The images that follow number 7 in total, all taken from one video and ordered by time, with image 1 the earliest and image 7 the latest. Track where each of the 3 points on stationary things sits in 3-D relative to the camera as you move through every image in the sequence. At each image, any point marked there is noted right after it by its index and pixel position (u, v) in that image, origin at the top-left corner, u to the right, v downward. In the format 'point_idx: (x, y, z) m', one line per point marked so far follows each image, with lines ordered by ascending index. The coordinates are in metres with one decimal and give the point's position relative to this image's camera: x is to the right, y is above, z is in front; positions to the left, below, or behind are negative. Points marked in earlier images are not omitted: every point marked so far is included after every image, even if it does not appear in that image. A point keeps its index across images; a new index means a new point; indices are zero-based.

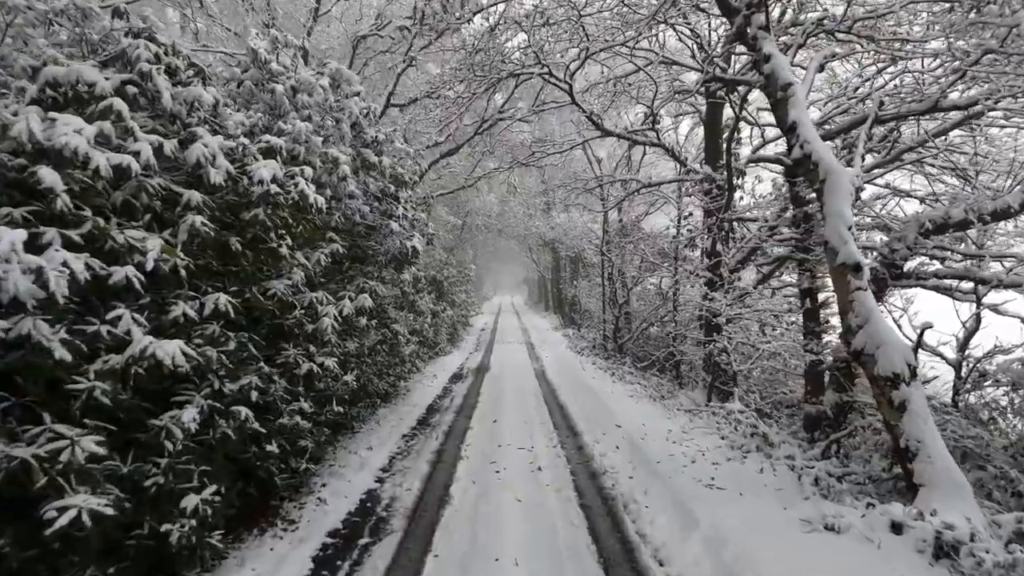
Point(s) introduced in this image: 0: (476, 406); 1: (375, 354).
0: (-0.7, -2.4, +9.5) m
1: (-2.4, -1.1, +8.1) m
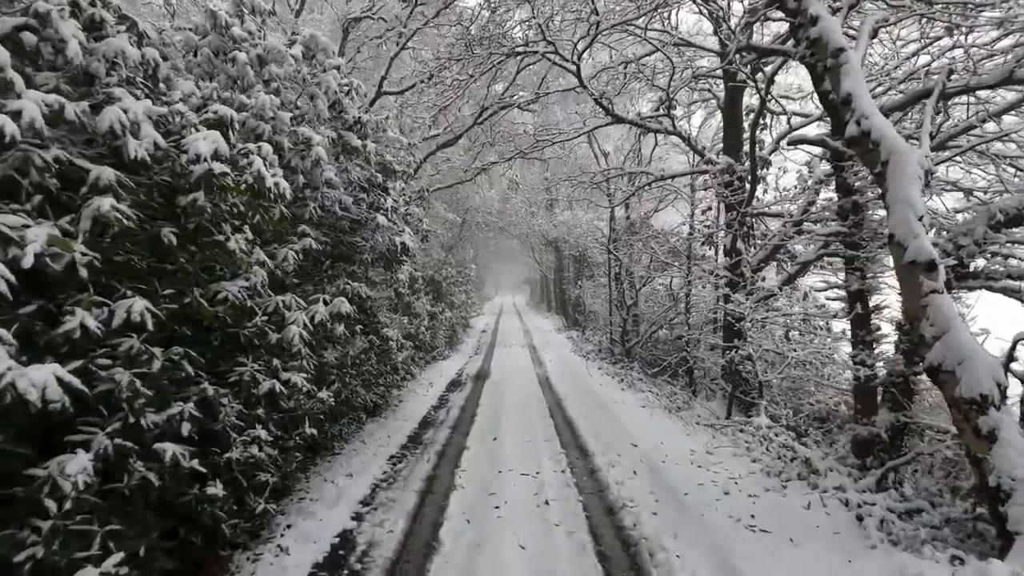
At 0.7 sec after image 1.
0: (-0.7, -2.4, +8.6) m
1: (-2.3, -1.2, +7.3) m
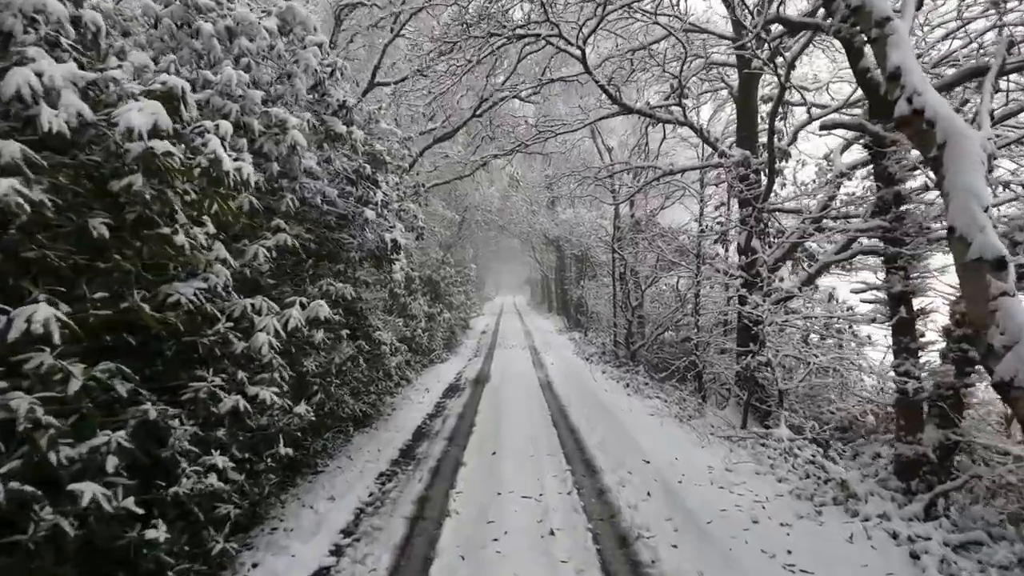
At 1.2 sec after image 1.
0: (-0.7, -2.4, +8.0) m
1: (-2.3, -1.2, +6.7) m
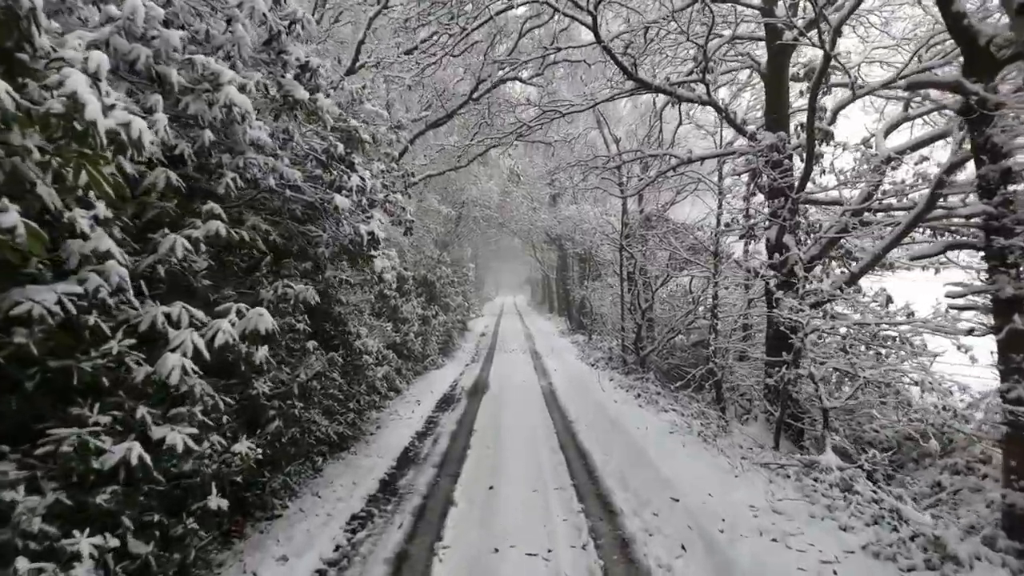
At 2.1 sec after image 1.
0: (-0.7, -2.4, +7.0) m
1: (-2.3, -1.2, +5.6) m
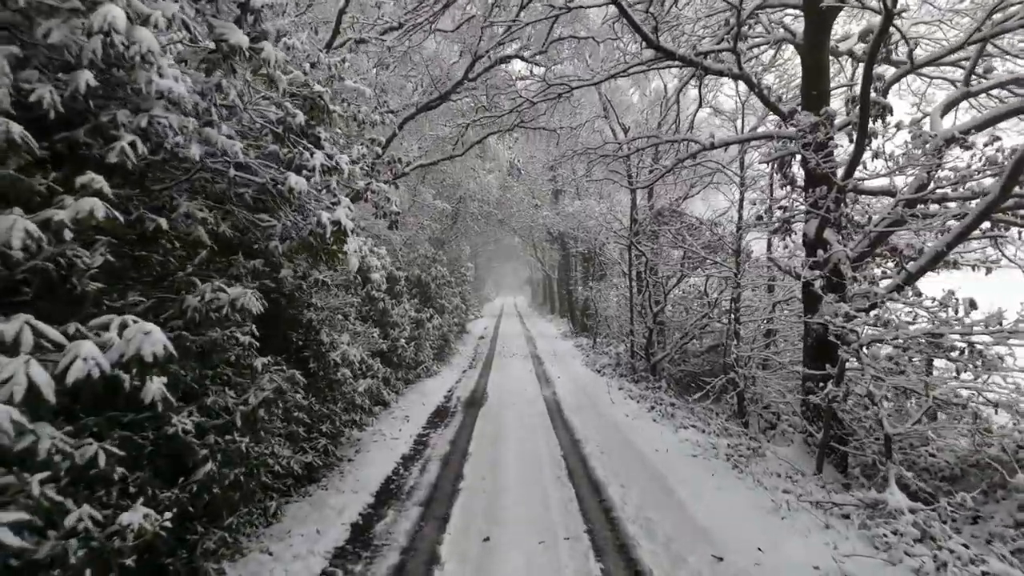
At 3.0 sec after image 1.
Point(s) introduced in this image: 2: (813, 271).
0: (-0.7, -2.5, +5.9) m
1: (-2.3, -1.2, +4.6) m
2: (+4.5, +0.2, +7.2) m
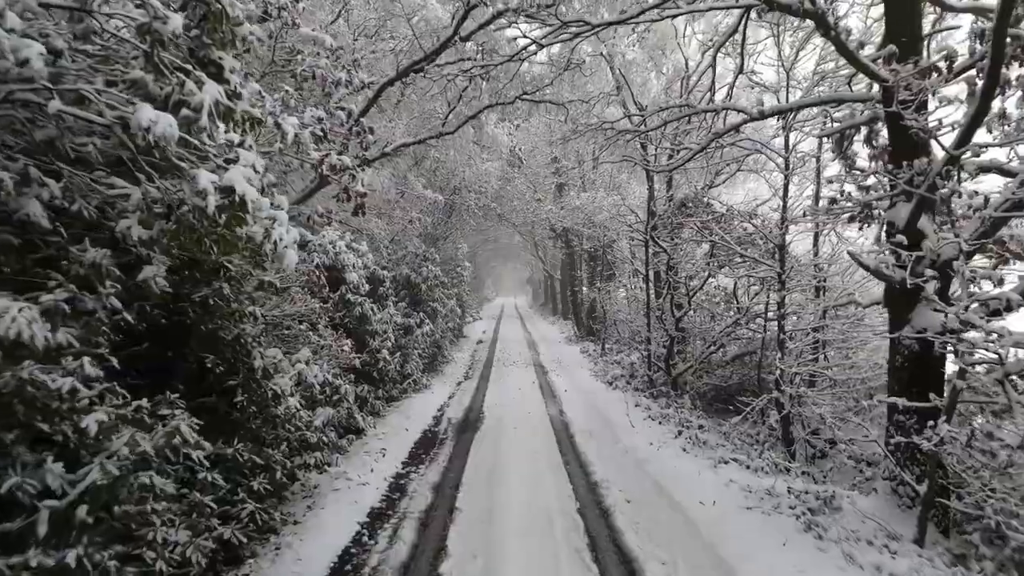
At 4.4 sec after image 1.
0: (-0.6, -2.5, +4.3) m
1: (-2.3, -1.3, +3.0) m
2: (+4.6, +0.2, +5.5) m
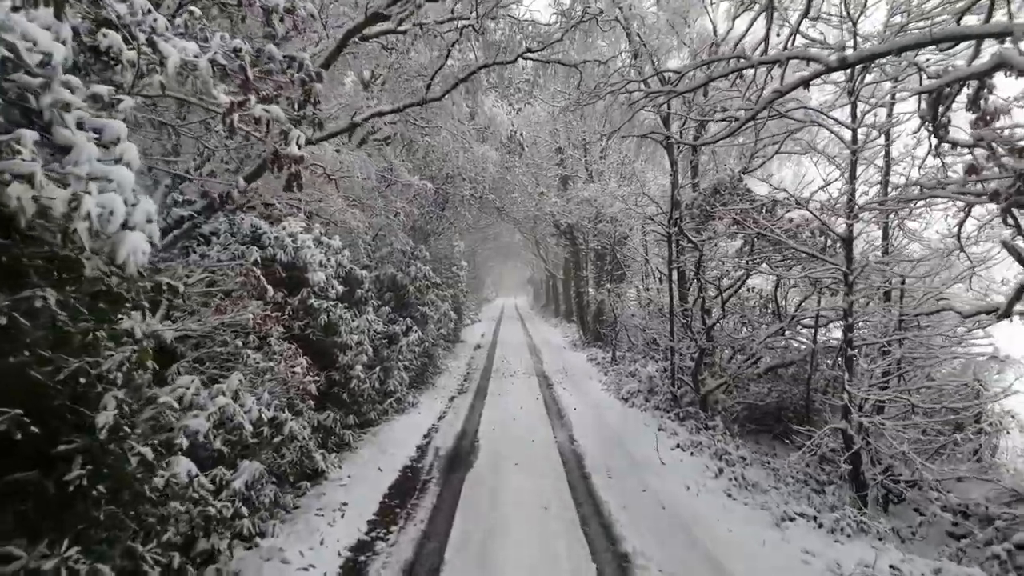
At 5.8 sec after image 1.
0: (-0.6, -2.6, +2.6) m
1: (-2.3, -1.3, +1.3) m
2: (+4.6, +0.2, +3.9) m
